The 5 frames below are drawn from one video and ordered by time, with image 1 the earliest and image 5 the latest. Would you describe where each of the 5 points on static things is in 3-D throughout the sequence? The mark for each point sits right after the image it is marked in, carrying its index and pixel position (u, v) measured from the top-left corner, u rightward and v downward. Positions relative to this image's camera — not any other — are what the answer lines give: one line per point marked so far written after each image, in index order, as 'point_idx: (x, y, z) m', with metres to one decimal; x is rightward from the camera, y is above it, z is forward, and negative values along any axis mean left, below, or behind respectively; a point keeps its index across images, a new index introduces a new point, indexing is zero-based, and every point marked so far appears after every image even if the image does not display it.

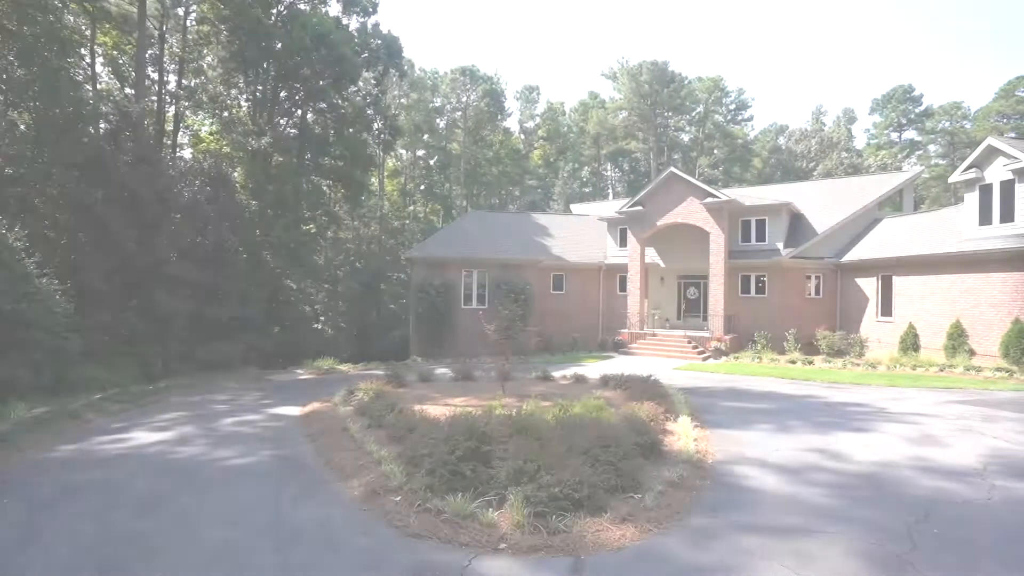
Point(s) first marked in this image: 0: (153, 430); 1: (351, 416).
0: (-5.3, -2.1, +9.1) m
1: (-2.6, -2.1, +10.0) m
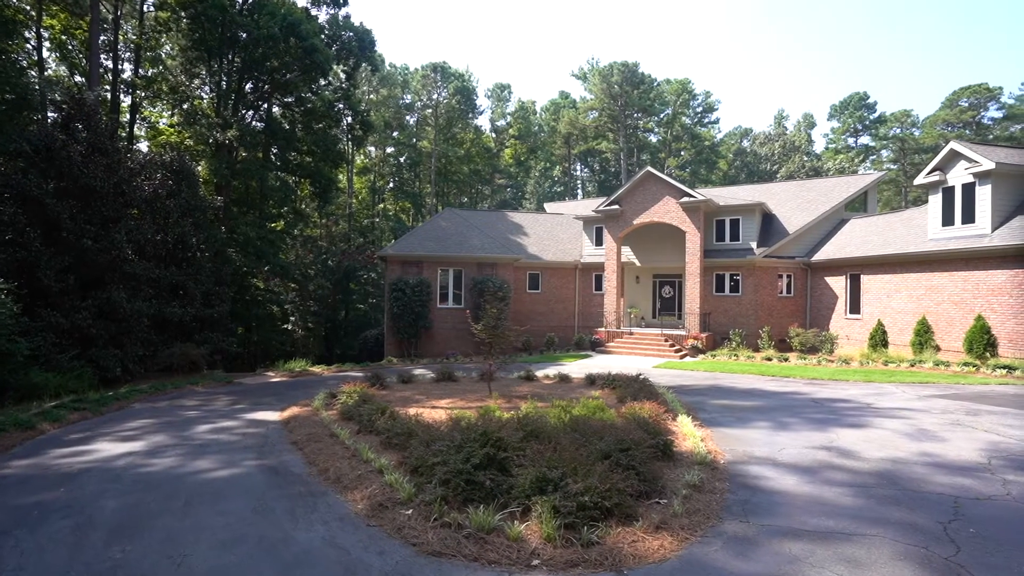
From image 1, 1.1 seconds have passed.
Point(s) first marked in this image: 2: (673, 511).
0: (-5.2, -2.0, +8.2) m
1: (-2.6, -2.0, +9.3) m
2: (+1.5, -2.1, +5.9) m
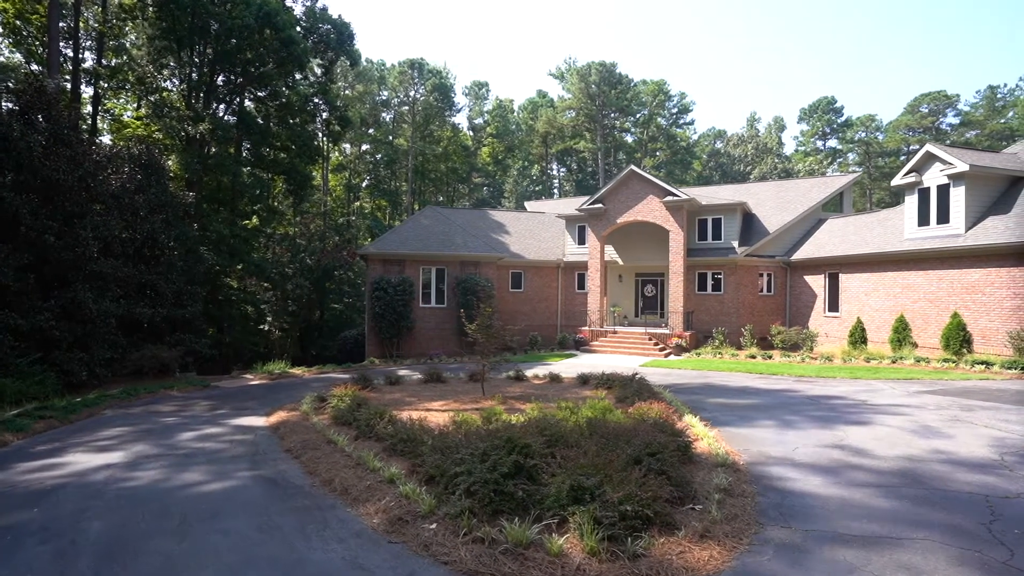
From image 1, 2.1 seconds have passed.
0: (-5.1, -2.0, +7.5) m
1: (-2.5, -1.9, +8.7) m
2: (+1.8, -2.0, +5.5) m
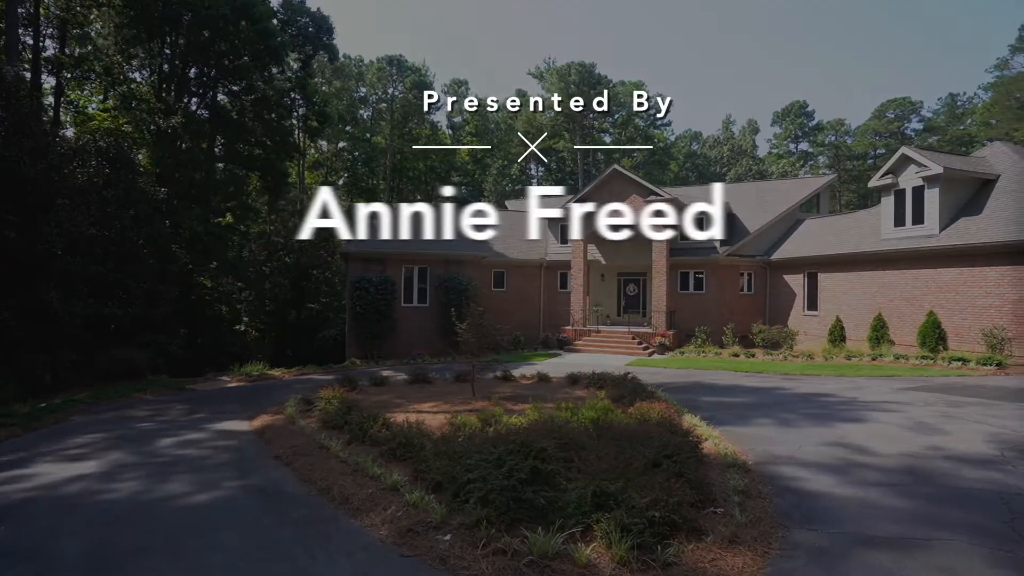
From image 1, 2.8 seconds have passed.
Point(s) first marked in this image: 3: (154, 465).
0: (-5.0, -1.9, +7.0) m
1: (-2.5, -1.9, +8.2) m
2: (+1.9, -2.0, +5.2) m
3: (-3.9, -1.9, +6.7) m
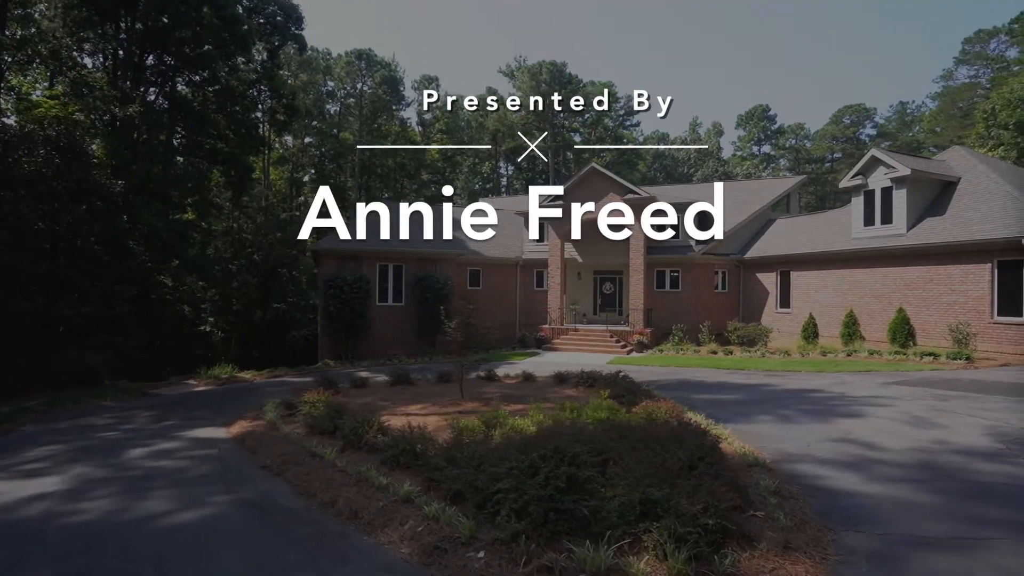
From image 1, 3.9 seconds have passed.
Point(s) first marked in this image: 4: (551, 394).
0: (-4.9, -1.9, +6.2) m
1: (-2.5, -1.8, +7.6) m
2: (+2.1, -1.9, +4.8) m
3: (-3.7, -1.8, +6.0) m
4: (+0.7, -2.0, +11.7) m
